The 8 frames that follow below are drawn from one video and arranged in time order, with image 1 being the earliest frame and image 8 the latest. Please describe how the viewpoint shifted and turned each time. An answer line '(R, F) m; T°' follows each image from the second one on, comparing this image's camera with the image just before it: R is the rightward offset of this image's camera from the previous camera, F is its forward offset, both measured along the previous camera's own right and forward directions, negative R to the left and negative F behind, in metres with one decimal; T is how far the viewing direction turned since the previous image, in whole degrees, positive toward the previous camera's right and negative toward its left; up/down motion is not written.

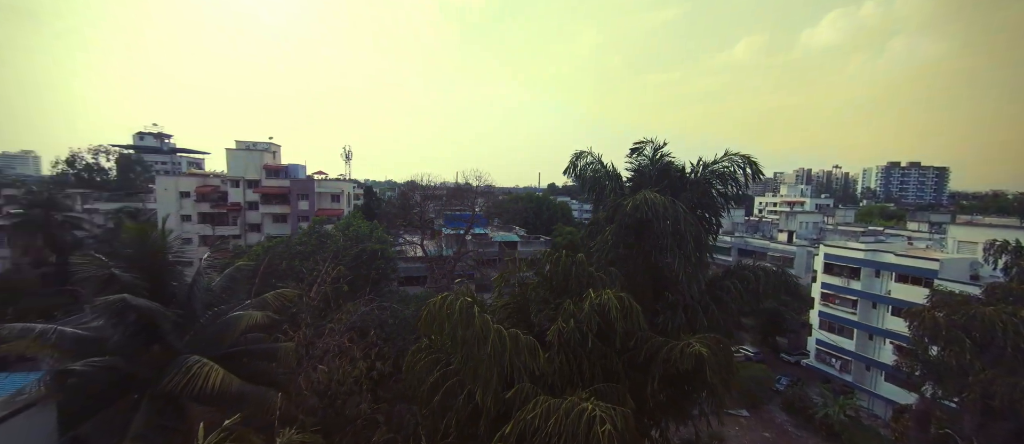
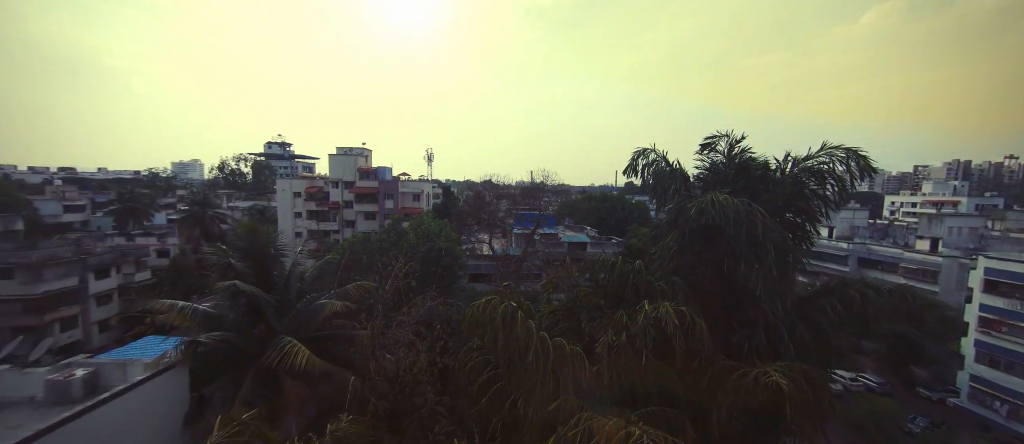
(+0.7, +0.2) m; -13°
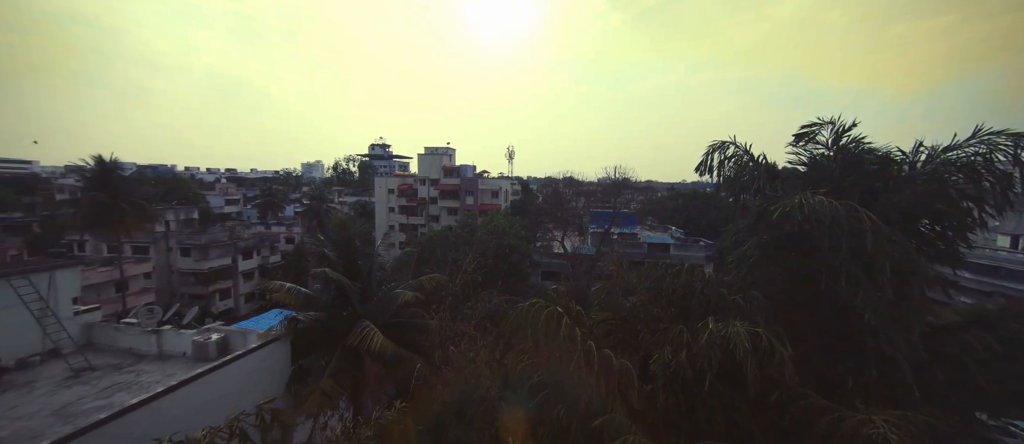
(+0.8, +0.3) m; -14°
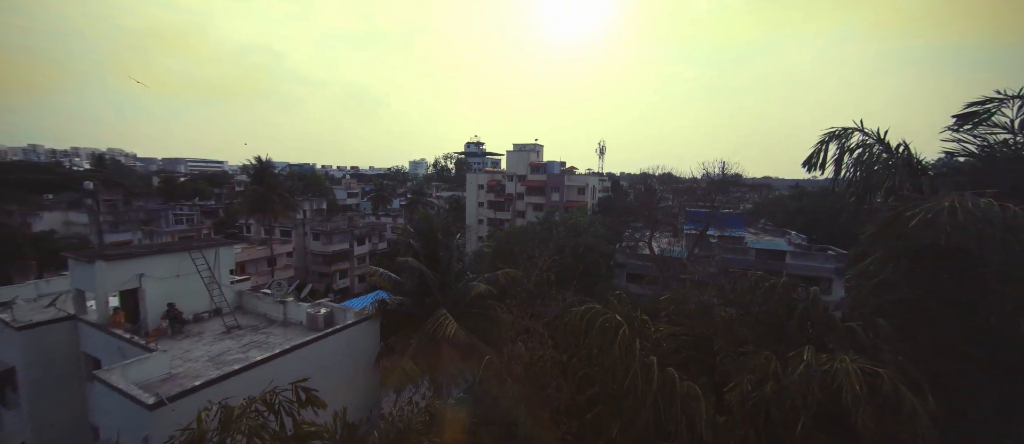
(+0.7, +0.3) m; -15°
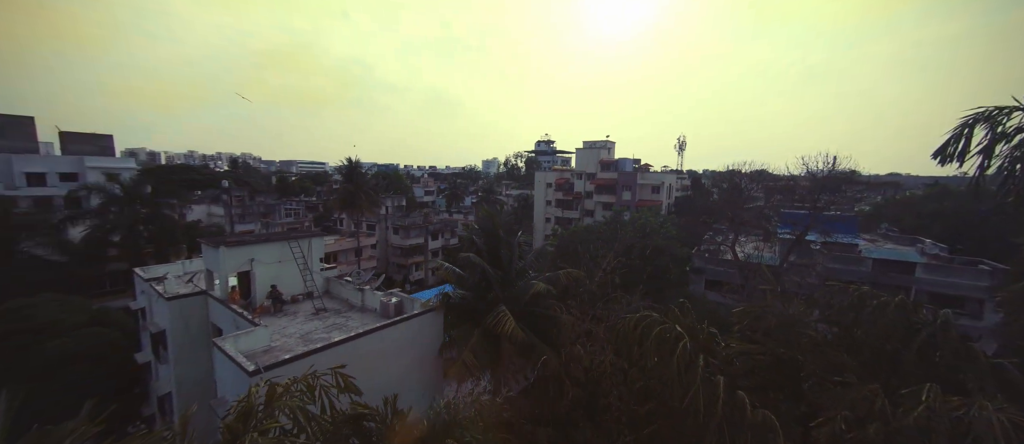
(+0.4, +0.3) m; -11°
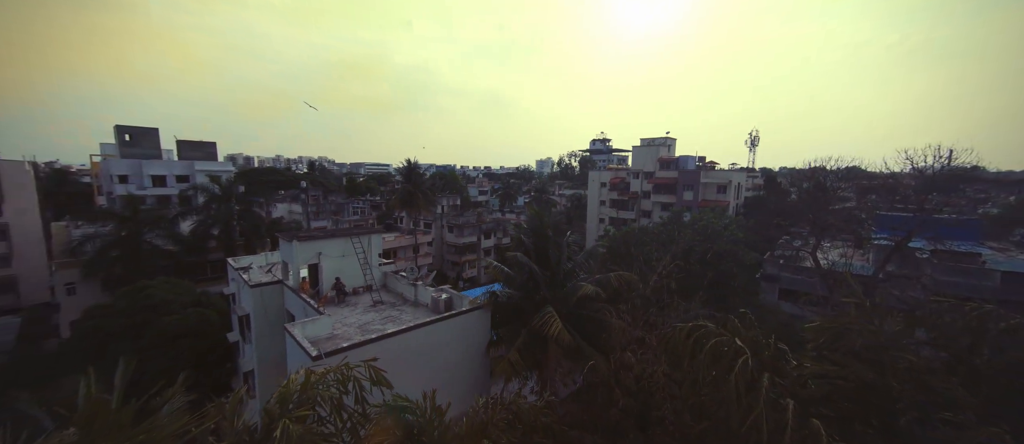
(+0.2, +0.2) m; -8°
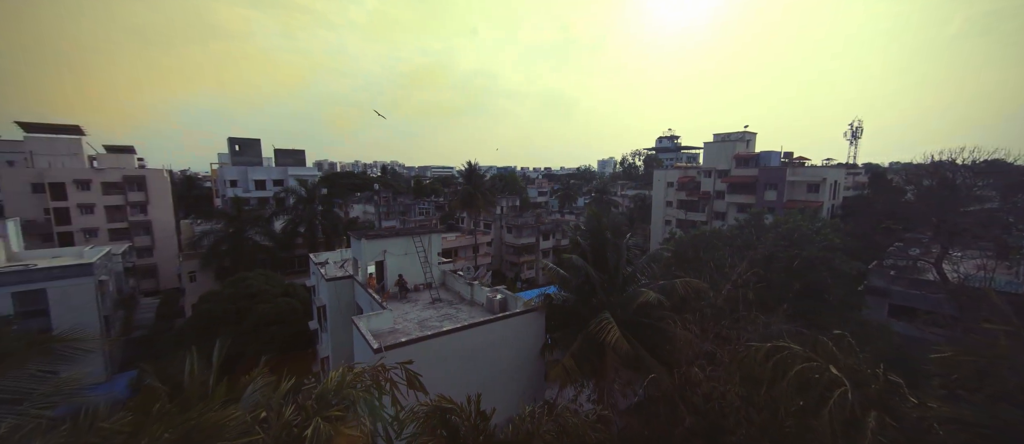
(+0.2, +0.4) m; -9°
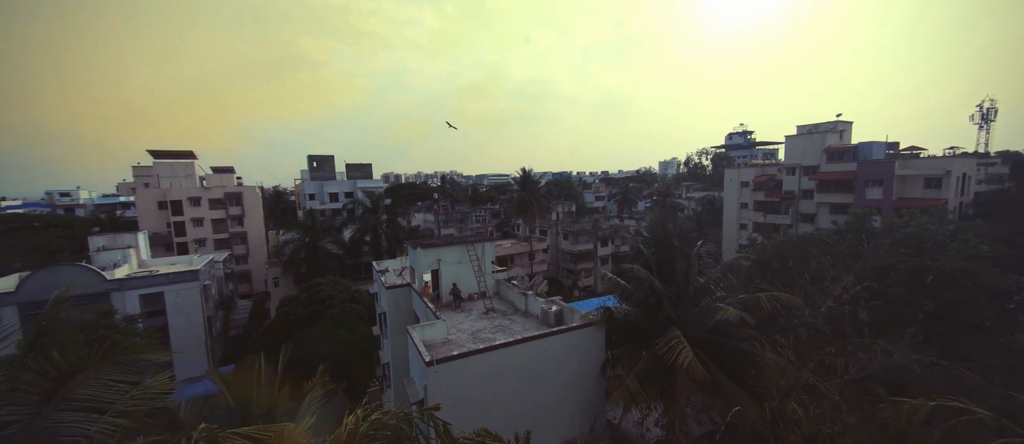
(0.0, +0.5) m; -8°
